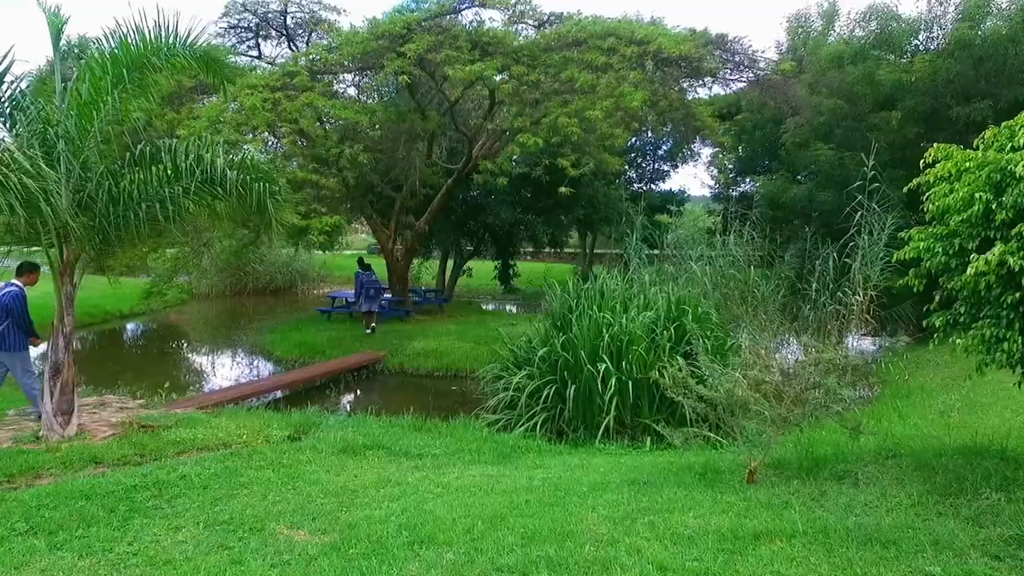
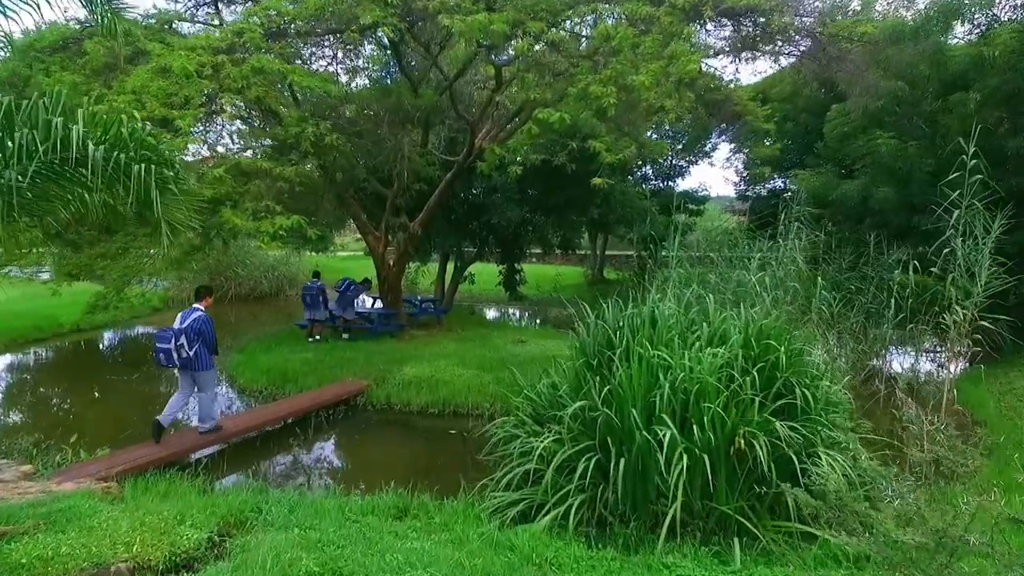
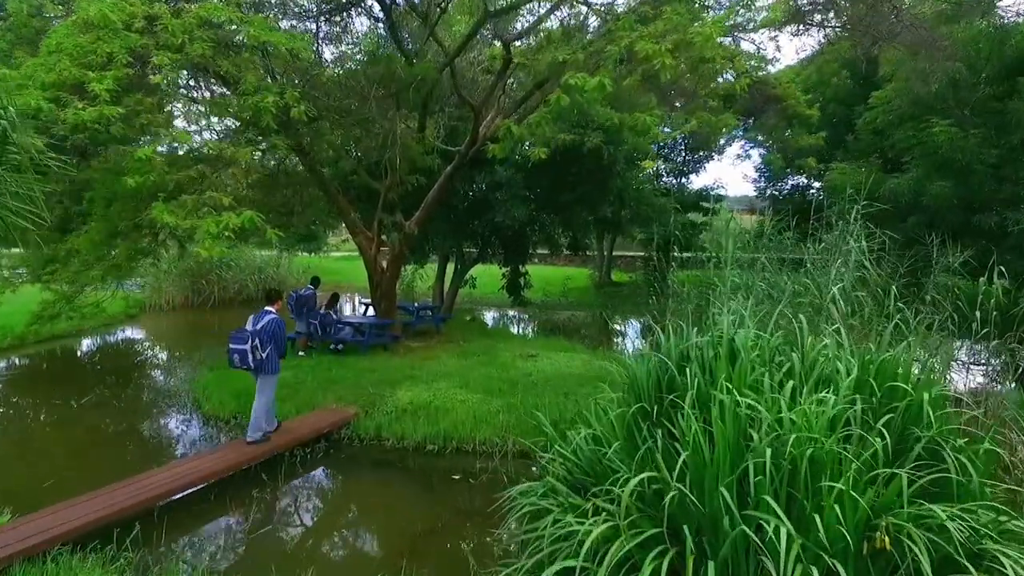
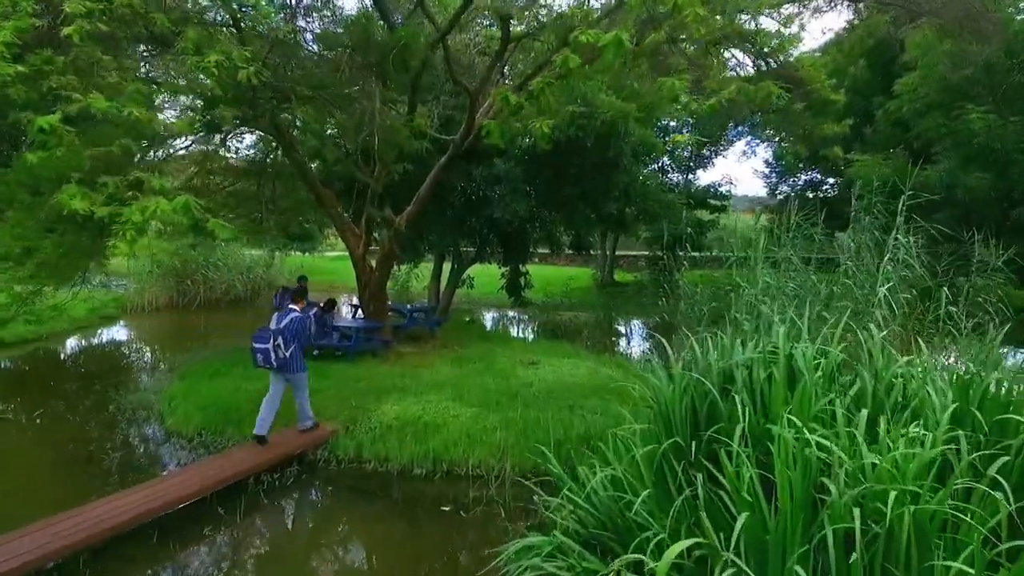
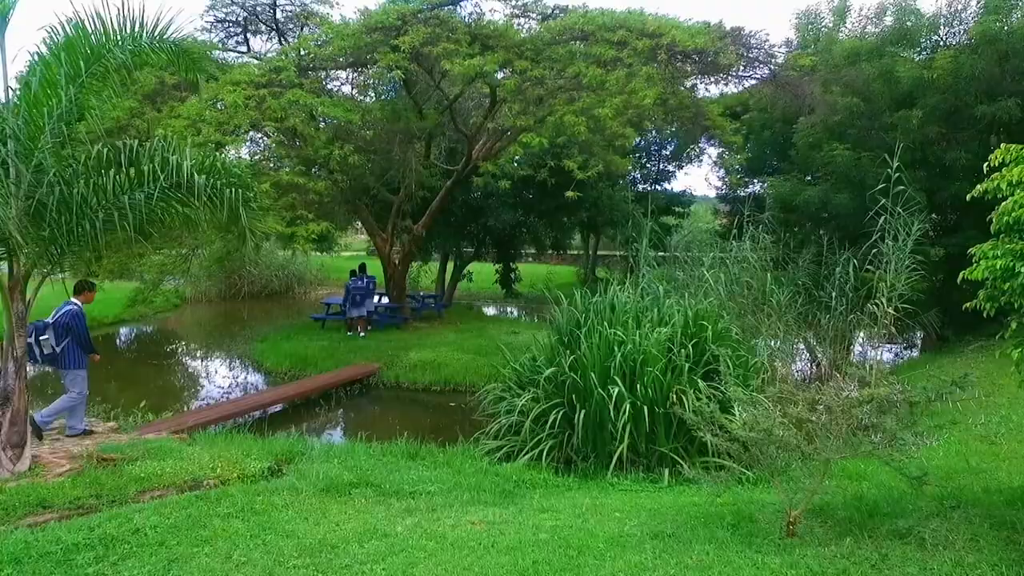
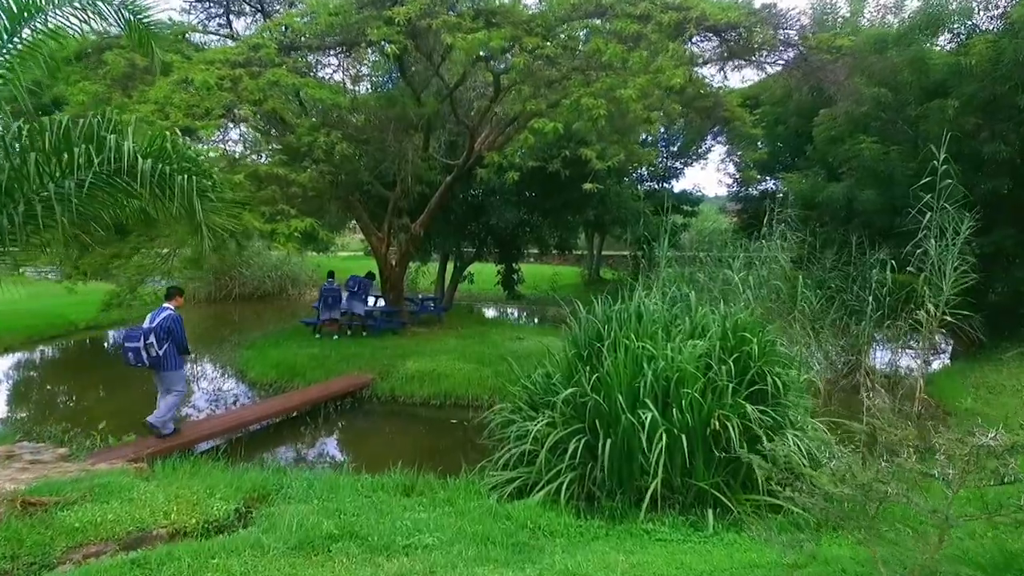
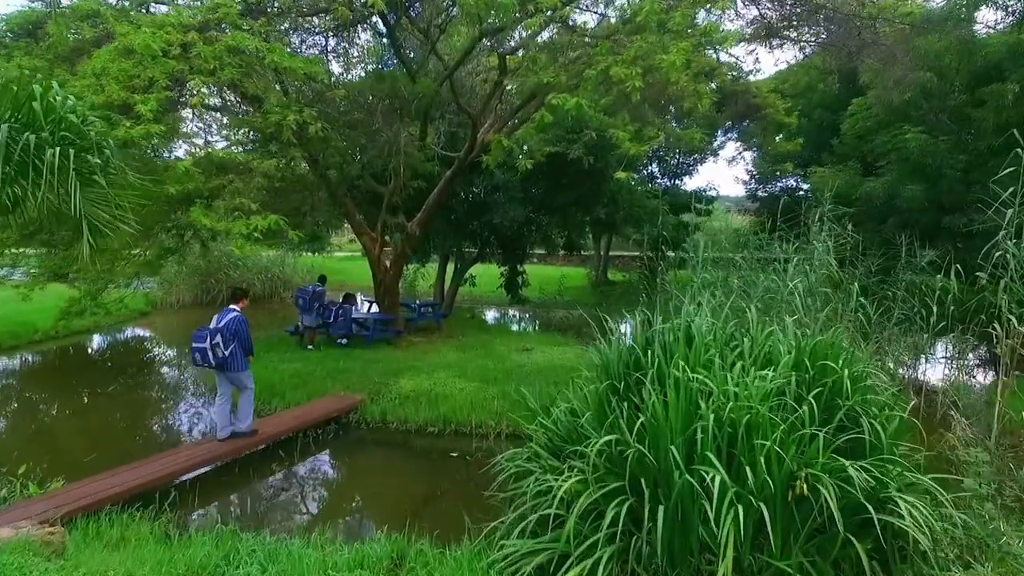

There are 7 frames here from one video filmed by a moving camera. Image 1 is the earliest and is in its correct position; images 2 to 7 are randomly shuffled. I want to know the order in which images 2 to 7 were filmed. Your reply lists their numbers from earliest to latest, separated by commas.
5, 6, 2, 7, 3, 4
